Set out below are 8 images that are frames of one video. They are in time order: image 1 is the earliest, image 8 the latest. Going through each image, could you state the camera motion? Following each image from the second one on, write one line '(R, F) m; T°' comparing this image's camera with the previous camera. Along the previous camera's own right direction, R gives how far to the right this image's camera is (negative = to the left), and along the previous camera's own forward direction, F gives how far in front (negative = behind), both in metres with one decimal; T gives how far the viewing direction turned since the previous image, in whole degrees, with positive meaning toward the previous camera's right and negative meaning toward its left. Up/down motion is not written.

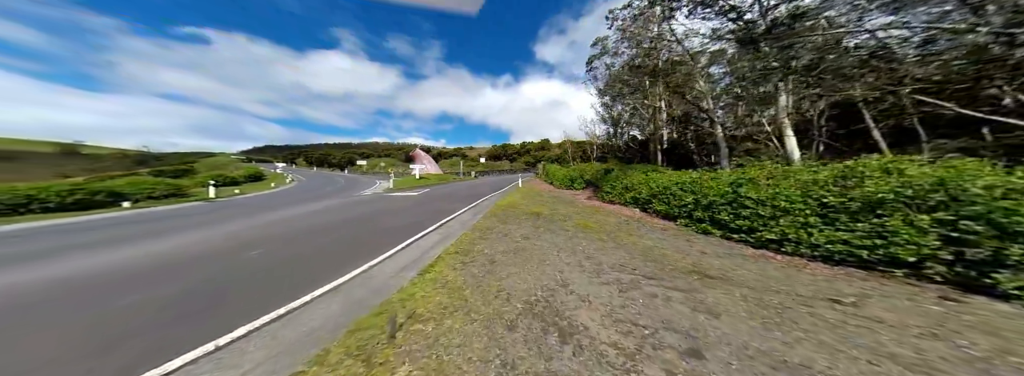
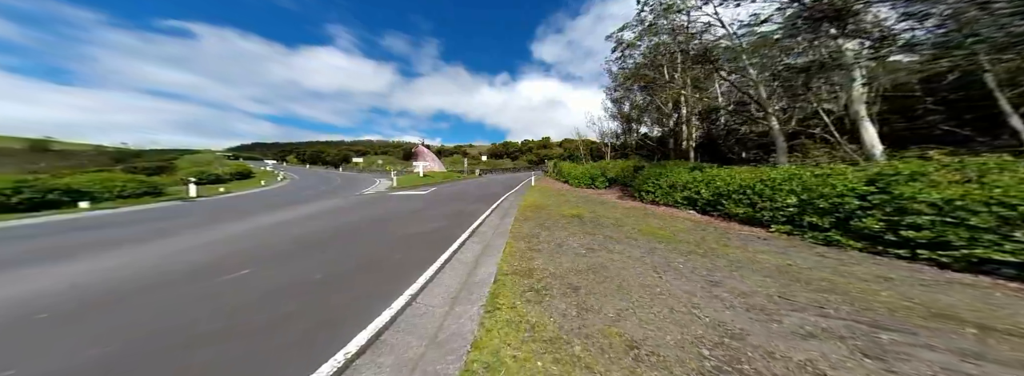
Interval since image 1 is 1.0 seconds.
(-1.3, +1.2) m; +1°
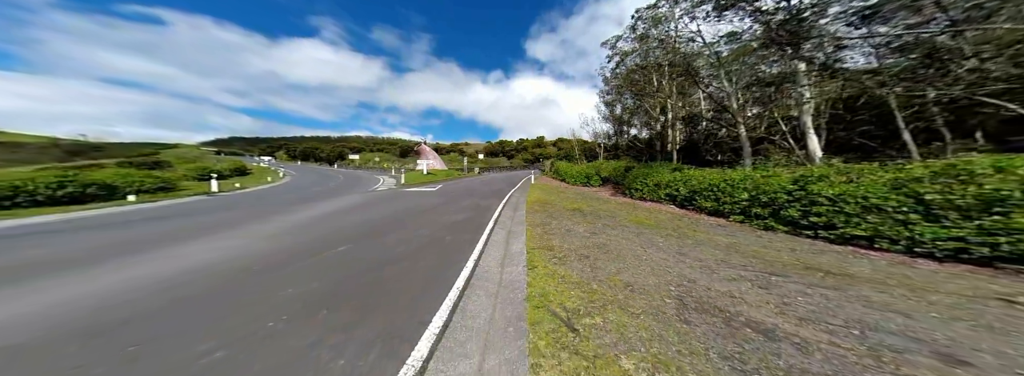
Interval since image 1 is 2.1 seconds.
(-0.7, -1.2) m; +2°
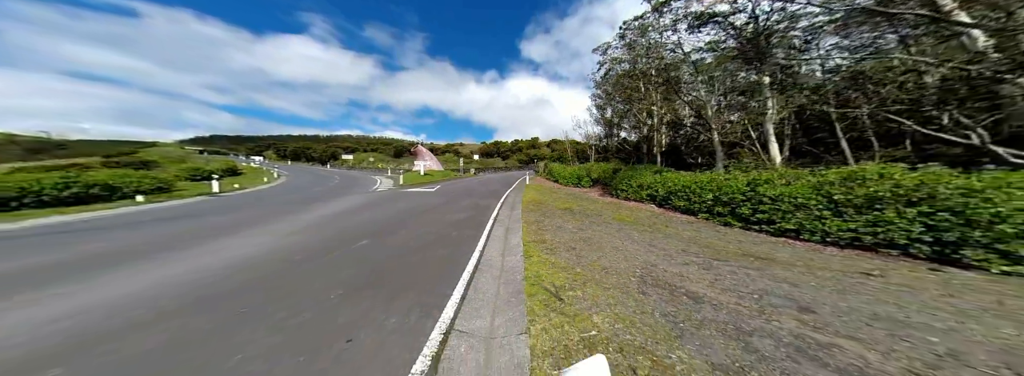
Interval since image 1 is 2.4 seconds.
(-0.1, -0.8) m; +2°
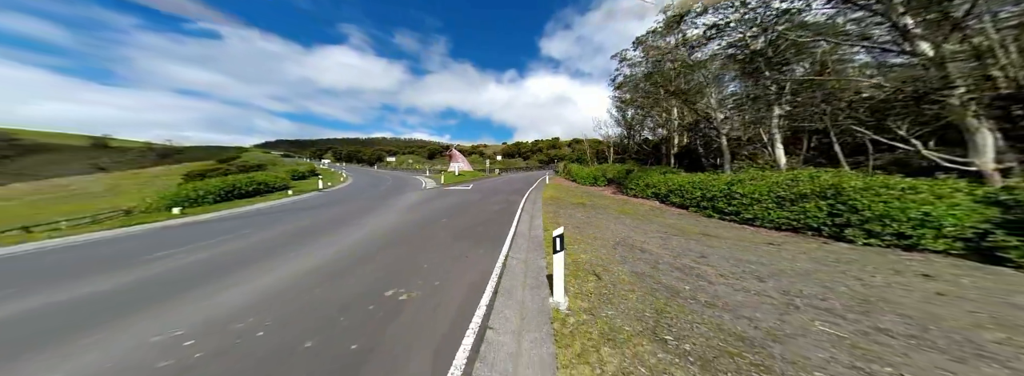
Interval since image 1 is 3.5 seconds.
(+0.1, -2.4) m; -7°
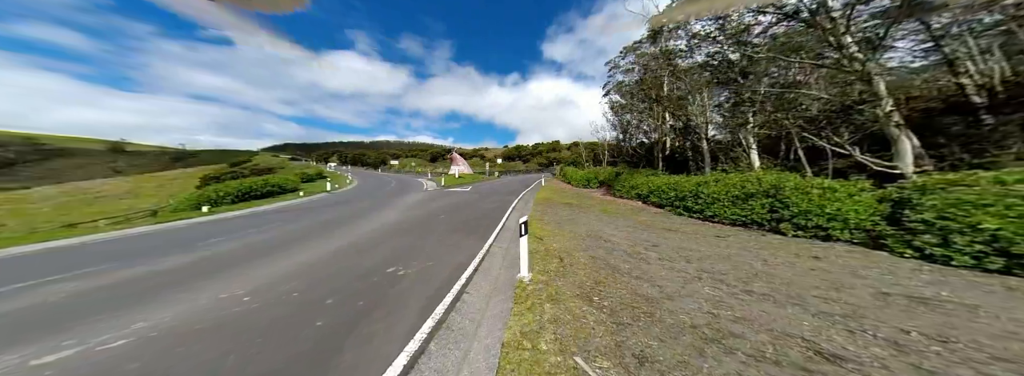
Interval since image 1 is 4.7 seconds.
(+0.5, -0.9) m; -1°
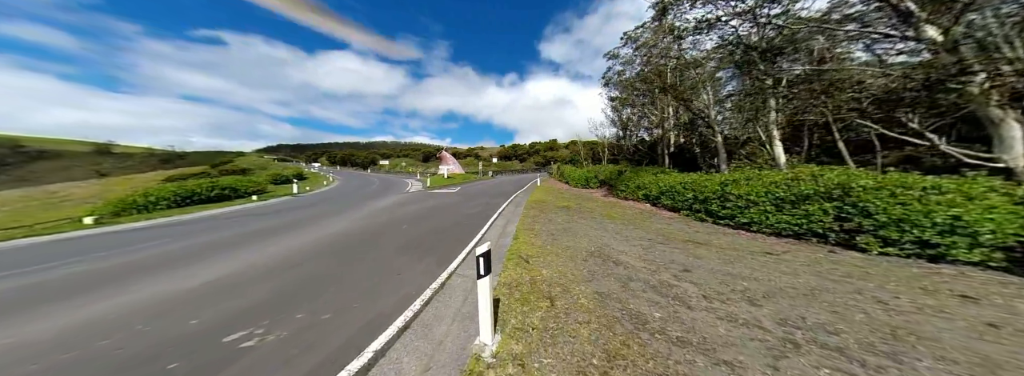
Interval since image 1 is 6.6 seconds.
(+0.5, +1.7) m; +1°
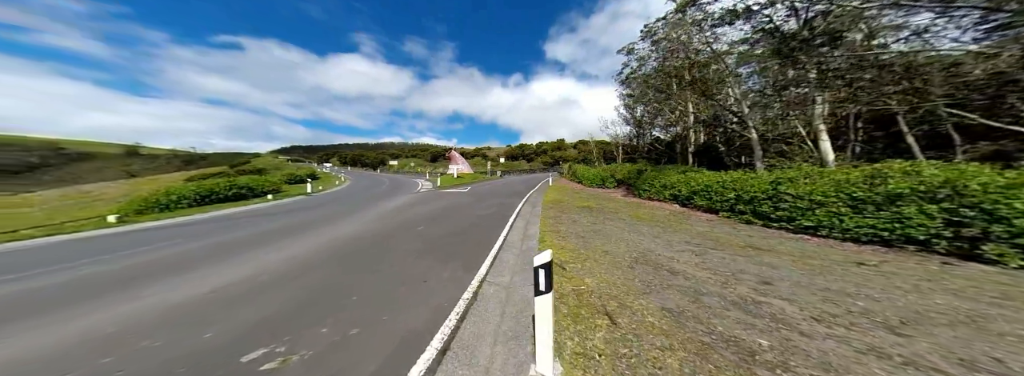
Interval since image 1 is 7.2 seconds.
(-0.5, +0.6) m; -2°
